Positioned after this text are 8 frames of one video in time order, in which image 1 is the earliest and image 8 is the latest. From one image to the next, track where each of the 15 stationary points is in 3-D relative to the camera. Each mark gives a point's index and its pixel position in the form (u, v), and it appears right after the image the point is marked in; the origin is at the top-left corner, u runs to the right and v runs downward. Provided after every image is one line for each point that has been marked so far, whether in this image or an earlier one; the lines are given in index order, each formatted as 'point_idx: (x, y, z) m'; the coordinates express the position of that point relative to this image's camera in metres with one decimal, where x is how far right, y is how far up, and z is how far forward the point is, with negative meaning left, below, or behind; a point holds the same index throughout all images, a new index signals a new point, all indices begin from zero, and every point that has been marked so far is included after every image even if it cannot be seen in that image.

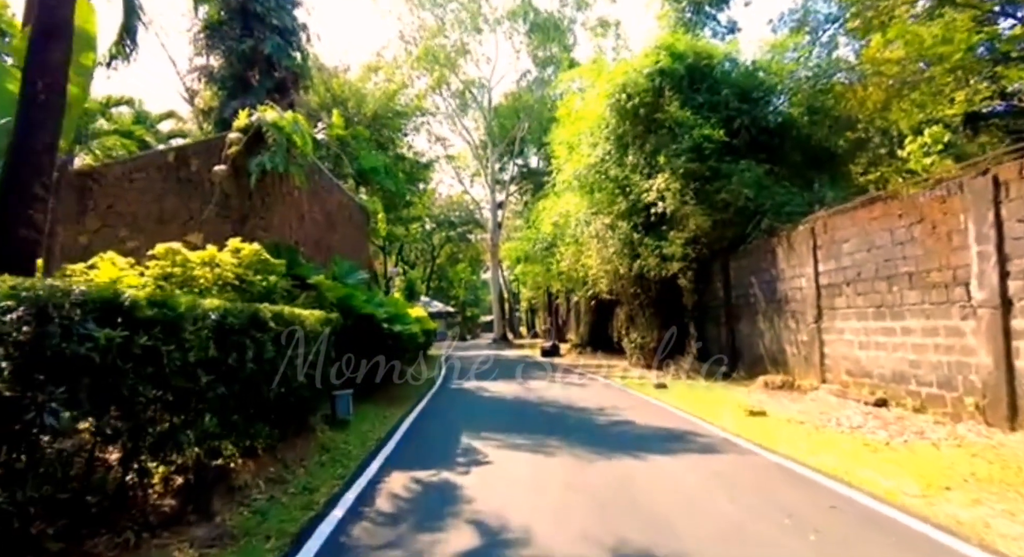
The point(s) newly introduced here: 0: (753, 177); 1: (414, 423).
0: (+8.1, +3.4, +19.4) m
1: (-2.0, -3.0, +11.9) m
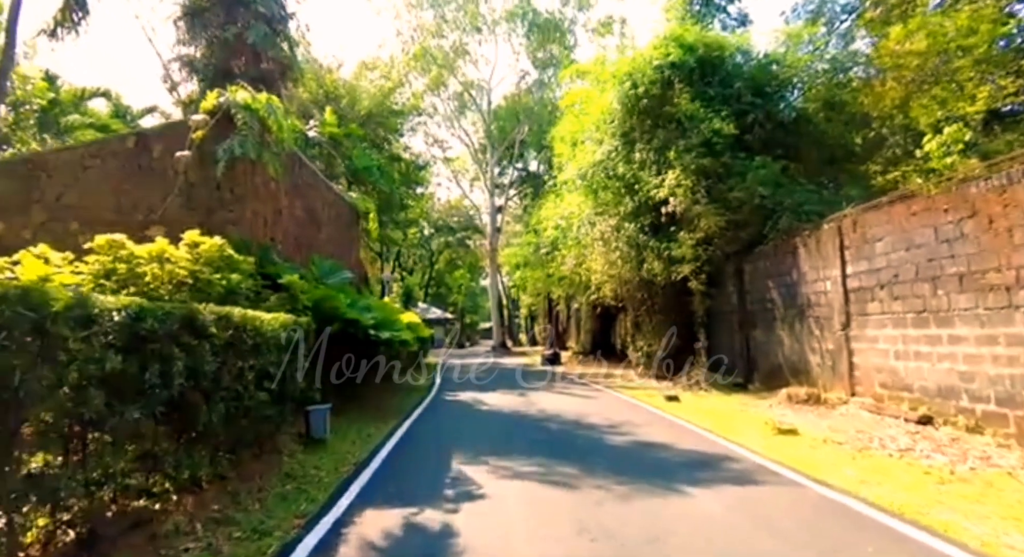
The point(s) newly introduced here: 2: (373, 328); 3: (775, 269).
0: (+8.1, +3.3, +18.2) m
1: (-2.0, -3.0, +10.6) m
2: (-3.3, -1.1, +13.4) m
3: (+7.8, +0.3, +17.2) m
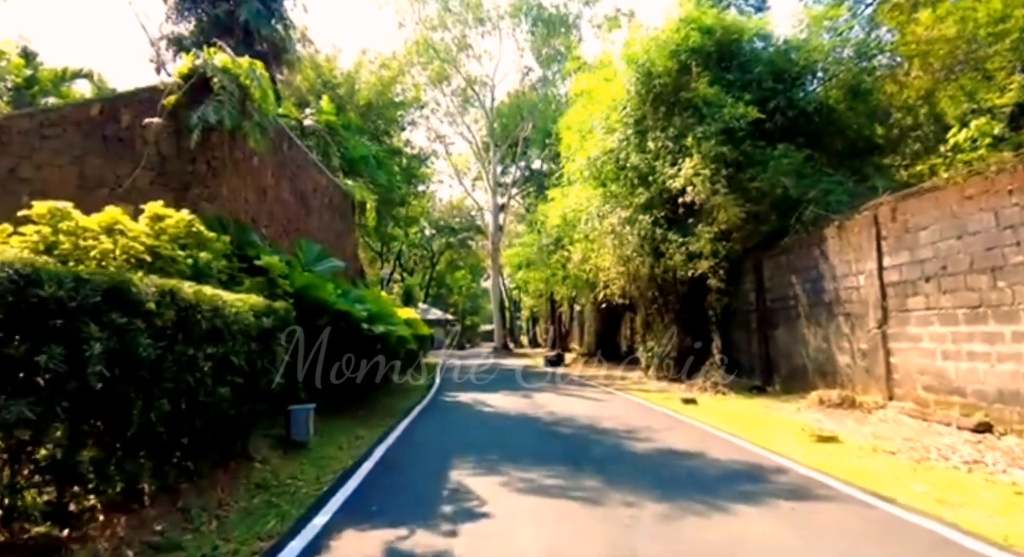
0: (+8.2, +3.4, +17.0) m
1: (-1.9, -2.7, +9.5) m
2: (-3.2, -0.9, +12.2) m
3: (+7.9, +0.4, +16.0) m
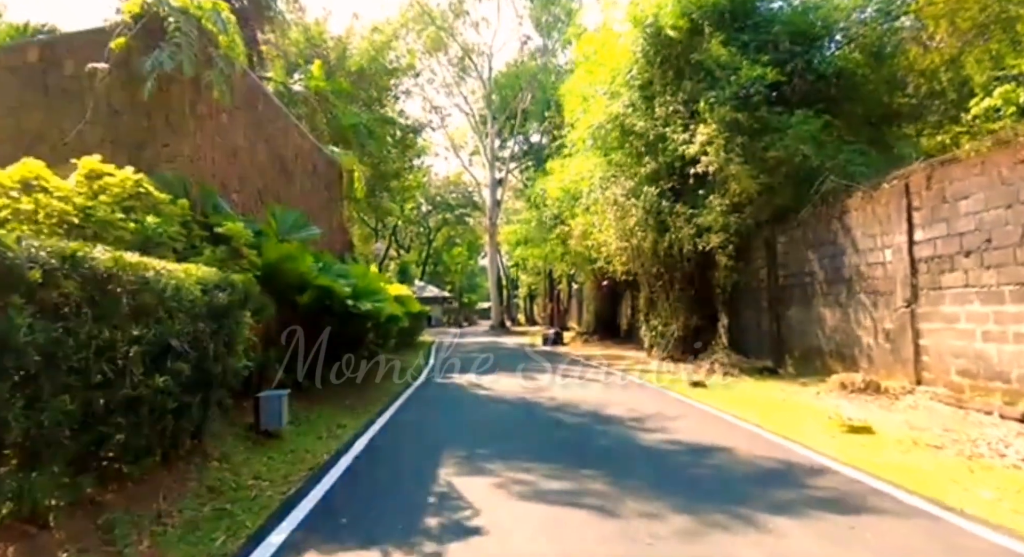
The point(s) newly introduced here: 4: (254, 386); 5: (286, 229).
0: (+8.2, +4.1, +15.9) m
1: (-2.0, -2.3, +8.5) m
2: (-3.2, -0.3, +11.2) m
3: (+7.9, +1.1, +15.0) m
4: (-4.3, -1.8, +9.6) m
5: (-4.1, +0.9, +10.2) m
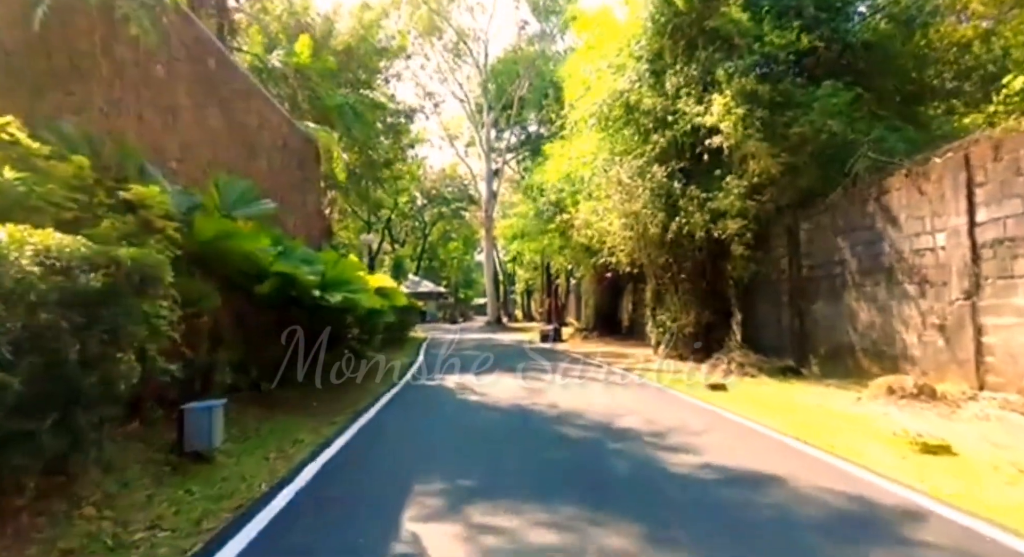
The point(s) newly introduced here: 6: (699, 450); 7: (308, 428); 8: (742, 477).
0: (+8.1, +4.3, +14.3) m
1: (-2.1, -2.1, +6.9) m
2: (-3.3, -0.1, +9.5) m
3: (+7.8, +1.3, +13.4) m
4: (-4.4, -1.6, +7.9) m
5: (-4.1, +1.1, +8.5) m
6: (+2.2, -2.0, +7.0) m
7: (-3.0, -2.2, +8.7) m
8: (+2.4, -2.0, +6.0) m
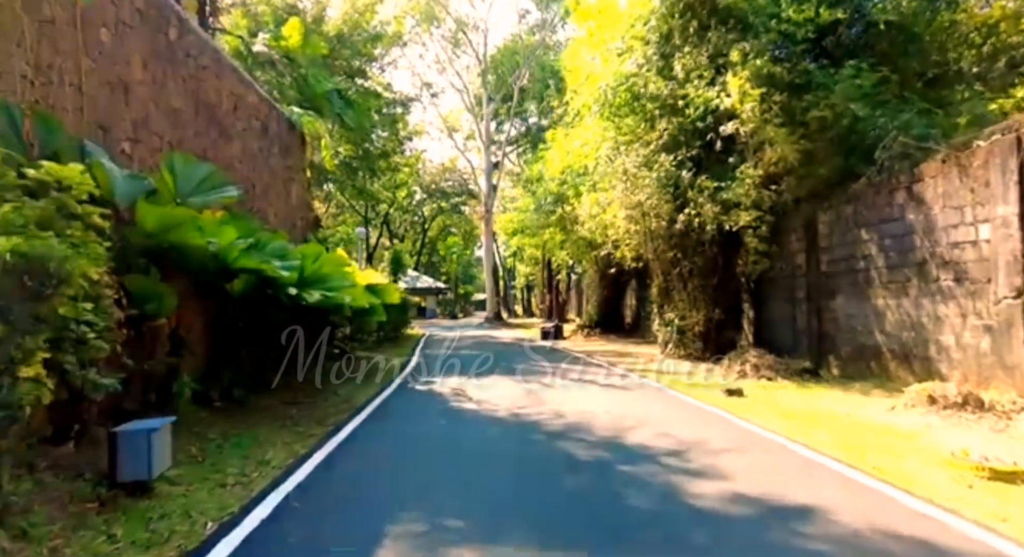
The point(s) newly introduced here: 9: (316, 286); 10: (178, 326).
0: (+8.0, +4.4, +13.2) m
1: (-2.1, -2.1, +5.9) m
2: (-3.3, -0.1, +8.5) m
3: (+7.8, +1.4, +12.4) m
4: (-4.4, -1.5, +6.9) m
5: (-4.2, +1.2, +7.5) m
6: (+2.2, -2.0, +6.0) m
7: (-3.1, -2.2, +7.7) m
8: (+2.3, -1.9, +5.0) m
9: (-3.3, -0.1, +9.7) m
10: (-4.7, -0.7, +8.1) m
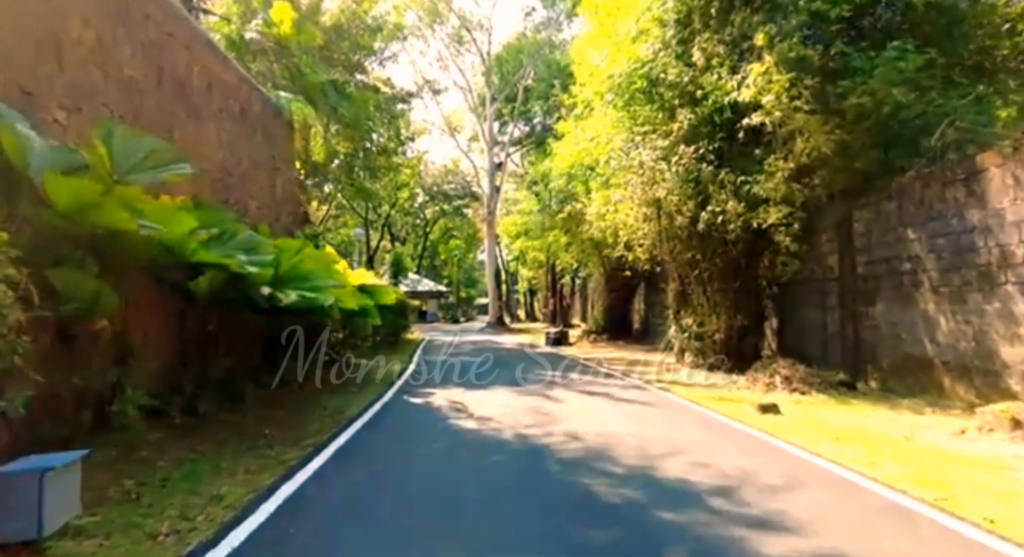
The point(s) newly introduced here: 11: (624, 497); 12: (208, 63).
0: (+8.2, +4.3, +11.9) m
1: (-2.0, -2.0, +4.6) m
2: (-3.2, 0.0, +7.3) m
3: (+7.9, +1.3, +11.1) m
4: (-4.3, -1.5, +5.6) m
5: (-4.1, +1.2, +6.3) m
6: (+2.3, -2.0, +4.7) m
7: (-3.0, -2.1, +6.4) m
8: (+2.4, -1.9, +3.7) m
9: (-3.1, -0.1, +8.4) m
10: (-4.6, -0.6, +6.9) m
11: (+1.0, -2.0, +5.5) m
12: (-5.1, +3.6, +9.7) m
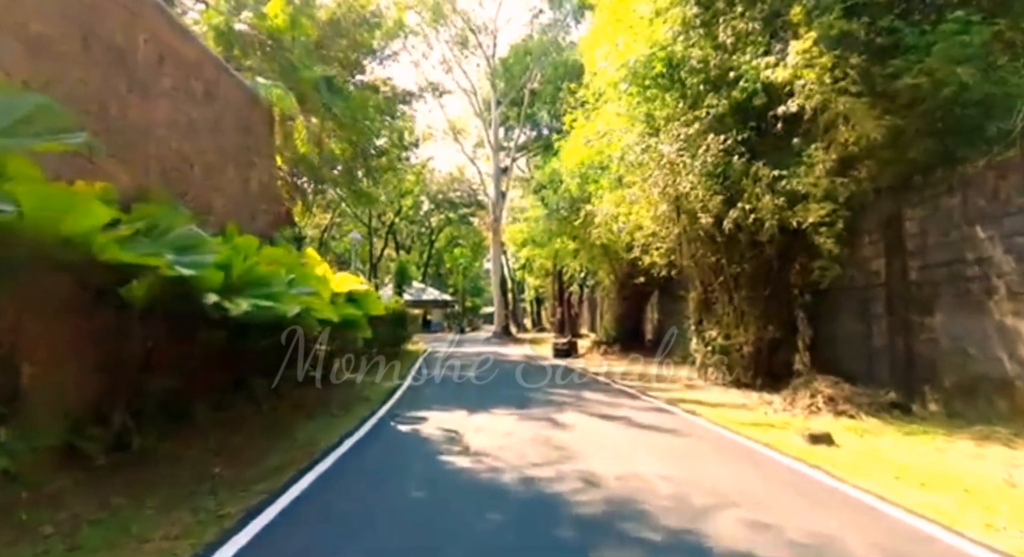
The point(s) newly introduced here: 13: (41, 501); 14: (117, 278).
0: (+8.3, +4.2, +10.4) m
1: (-2.0, -2.0, +3.0) m
2: (-3.2, -0.1, +5.8) m
3: (+8.0, +1.2, +9.5) m
4: (-4.3, -1.5, +4.1) m
5: (-4.0, +1.2, +4.8) m
6: (+2.3, -2.0, +3.1) m
7: (-2.9, -2.2, +4.9) m
8: (+2.4, -1.9, +2.1) m
9: (-3.1, -0.2, +6.9) m
10: (-4.5, -0.7, +5.4) m
11: (+1.0, -2.0, +3.9) m
12: (-5.1, +3.5, +8.3) m
13: (-4.2, -2.0, +5.2) m
14: (-4.1, 0.0, +5.9) m
